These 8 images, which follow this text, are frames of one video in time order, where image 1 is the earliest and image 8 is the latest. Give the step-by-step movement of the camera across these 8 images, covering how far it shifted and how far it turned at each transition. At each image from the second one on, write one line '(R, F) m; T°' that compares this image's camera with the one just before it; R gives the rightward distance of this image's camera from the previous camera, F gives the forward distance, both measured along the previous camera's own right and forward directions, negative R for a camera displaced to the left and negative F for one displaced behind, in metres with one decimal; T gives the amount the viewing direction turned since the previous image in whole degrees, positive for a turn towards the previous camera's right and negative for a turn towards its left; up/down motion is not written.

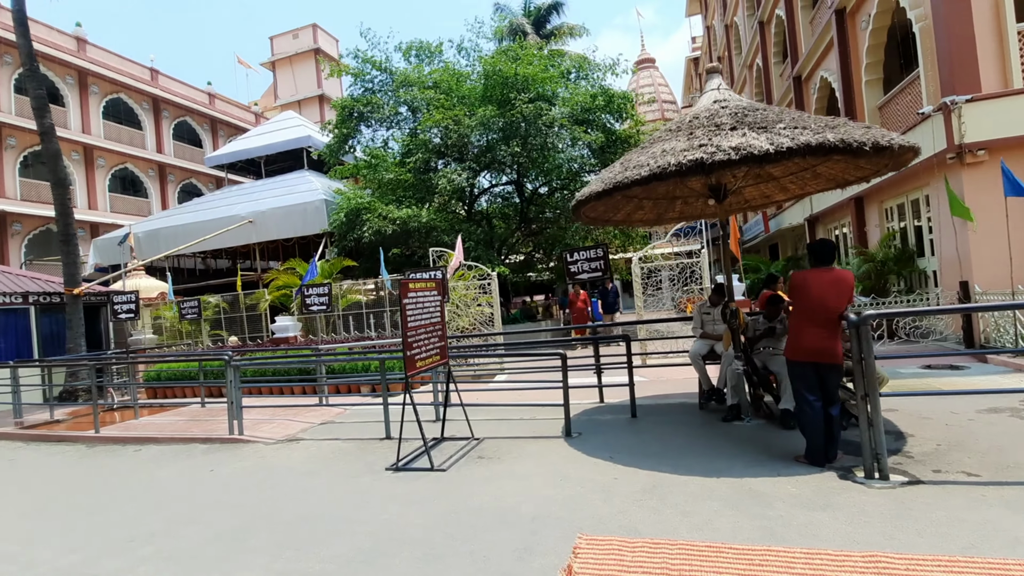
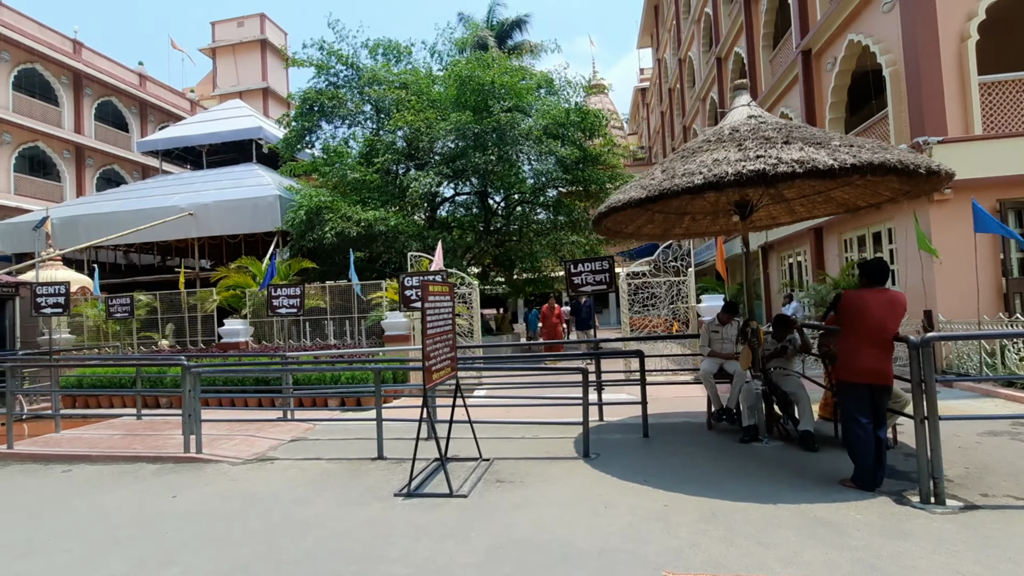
(-1.0, +0.5) m; +7°
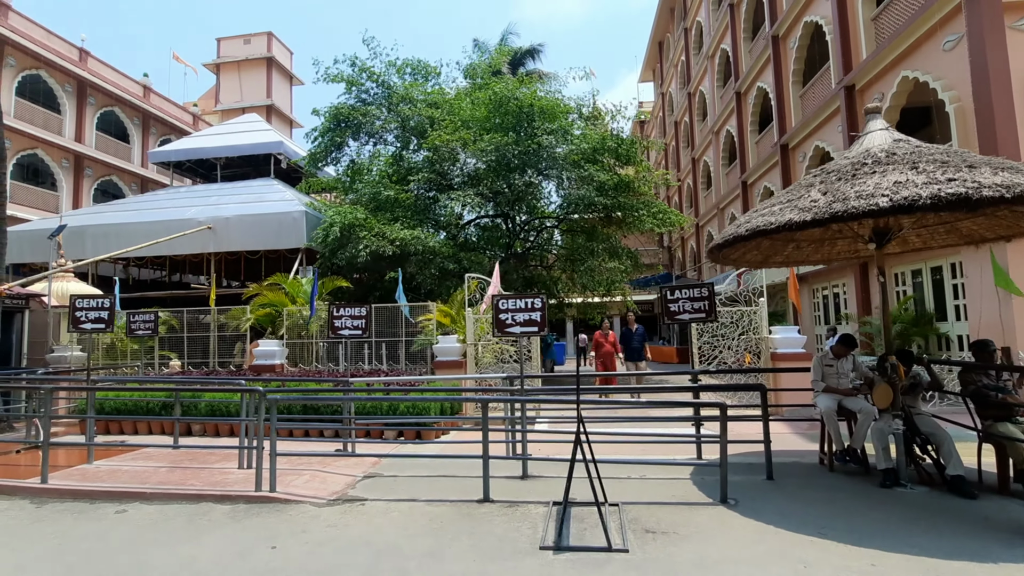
(-1.7, +0.6) m; +2°
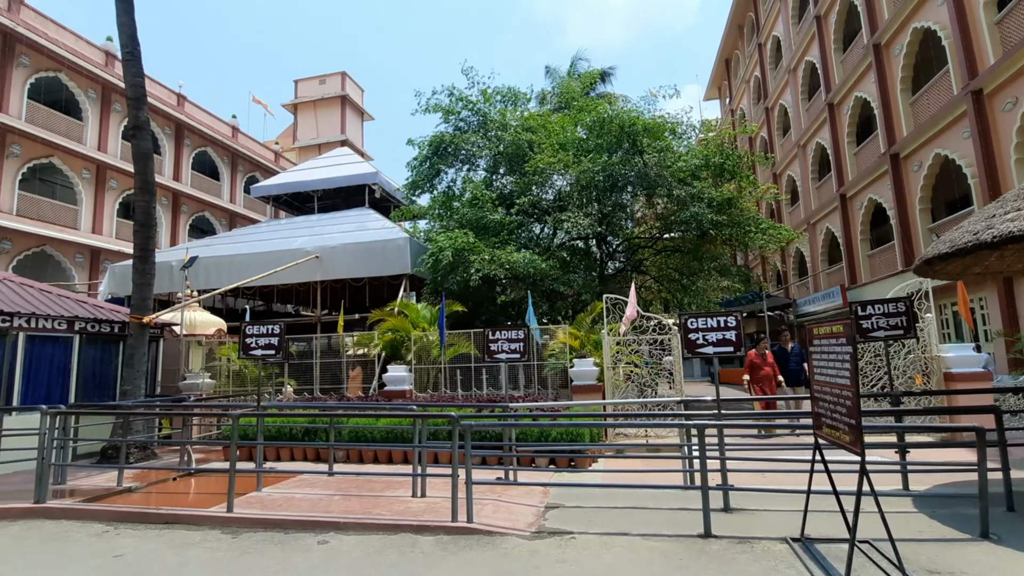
(-1.8, +0.2) m; -5°
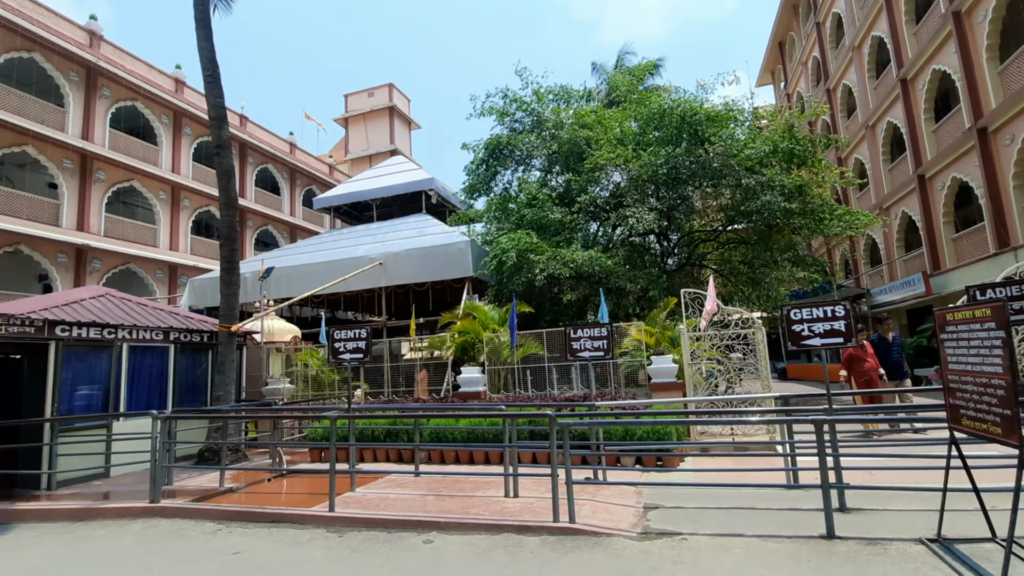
(-0.6, 0.0) m; -5°
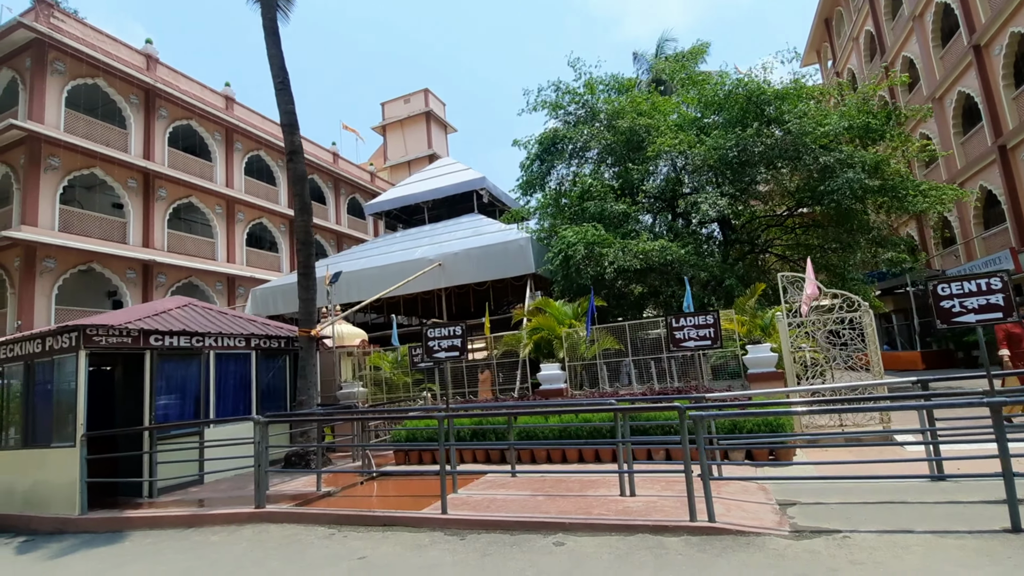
(-1.0, +0.3) m; -3°
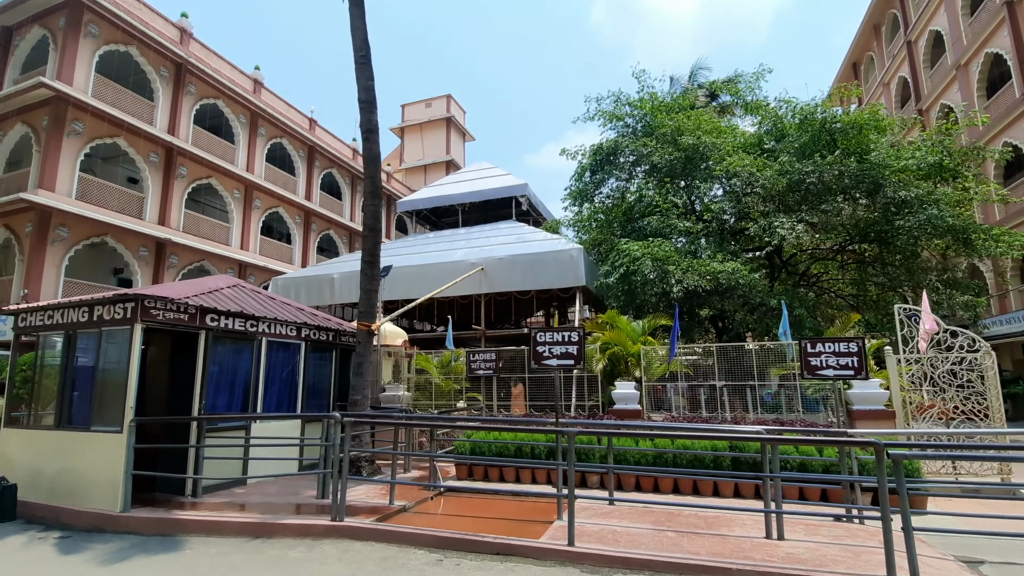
(-1.9, +0.8) m; +2°
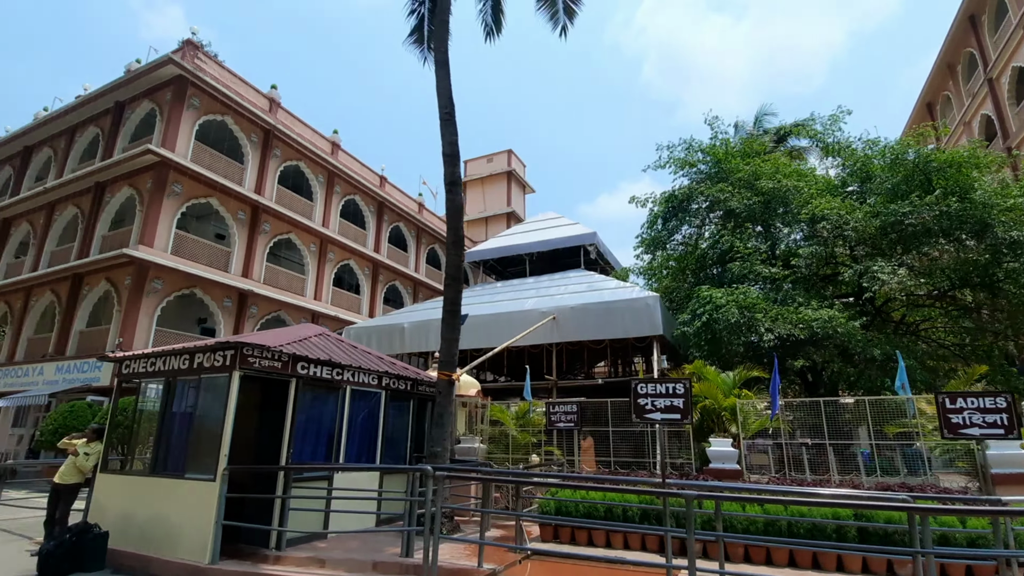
(-0.6, +0.2) m; -6°
